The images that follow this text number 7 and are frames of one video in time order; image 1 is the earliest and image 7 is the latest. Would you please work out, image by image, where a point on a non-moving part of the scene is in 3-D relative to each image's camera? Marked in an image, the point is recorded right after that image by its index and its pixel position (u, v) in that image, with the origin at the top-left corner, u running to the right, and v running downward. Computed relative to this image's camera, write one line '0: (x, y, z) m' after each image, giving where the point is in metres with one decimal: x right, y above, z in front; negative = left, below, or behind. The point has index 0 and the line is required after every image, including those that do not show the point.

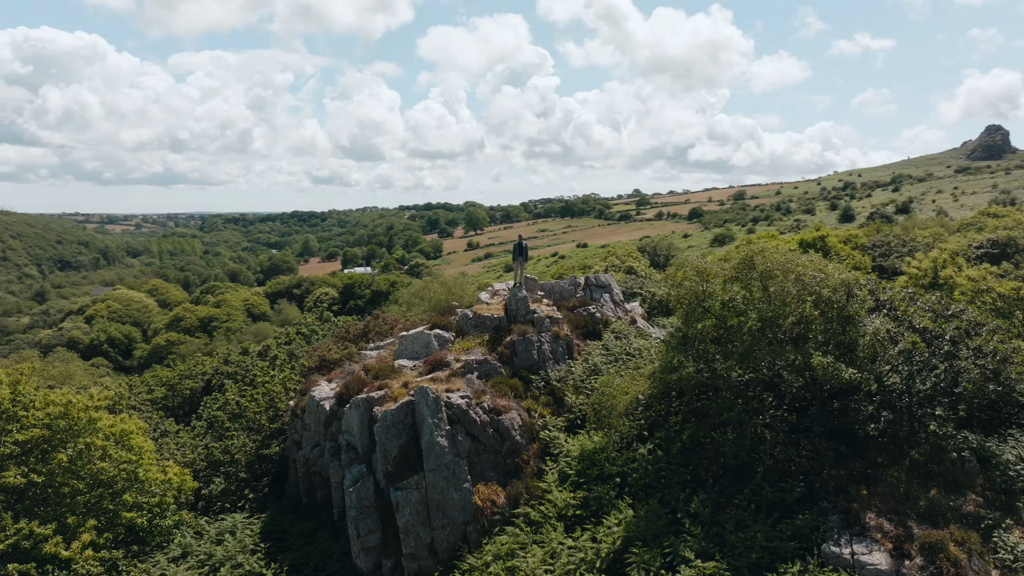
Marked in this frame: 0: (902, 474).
0: (+8.8, -4.2, +17.5) m
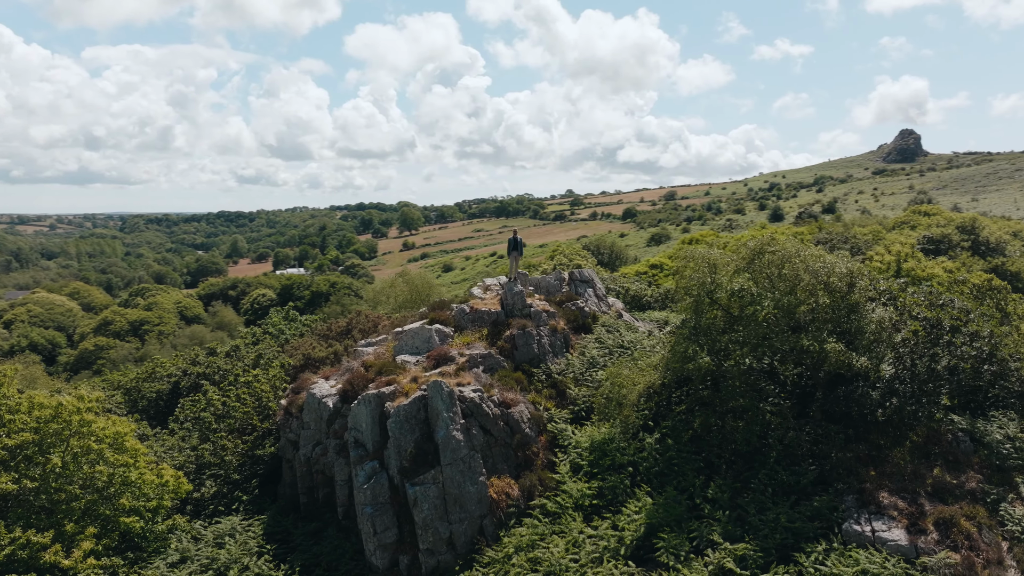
0: (+9.3, -3.9, +18.3) m
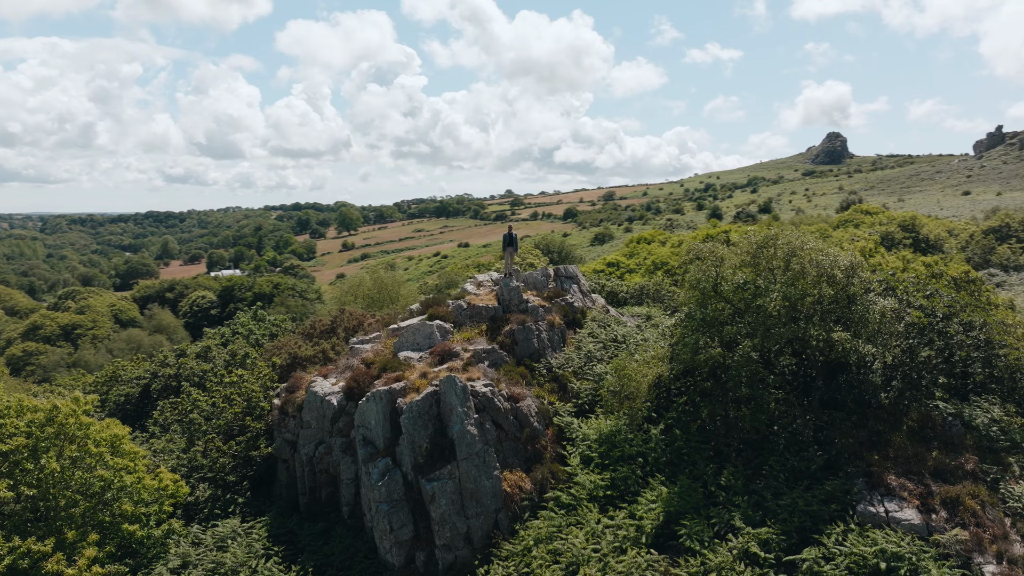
0: (+9.6, -3.7, +19.2) m
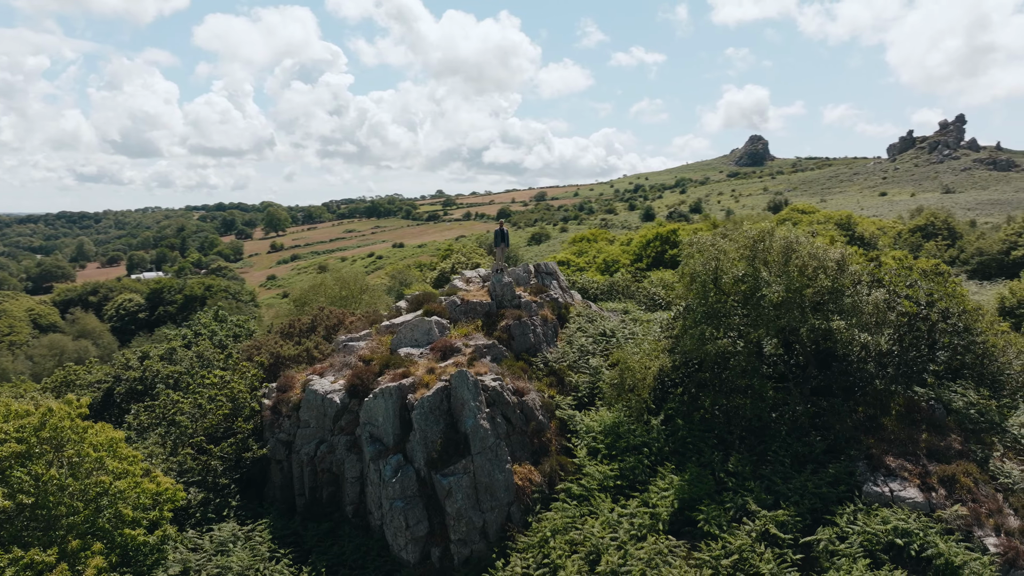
0: (+9.9, -3.5, +20.1) m
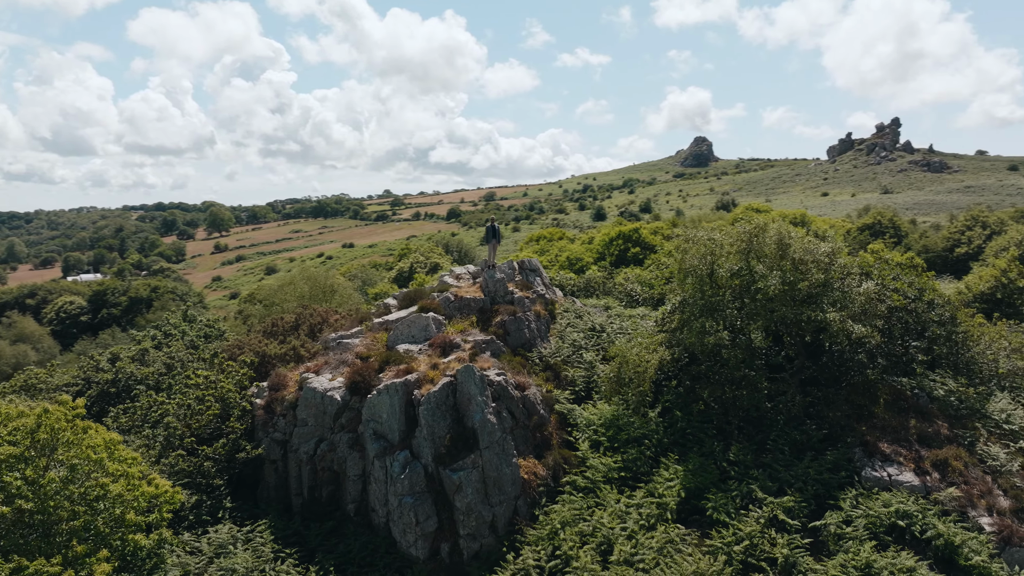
0: (+10.0, -3.3, +20.9) m
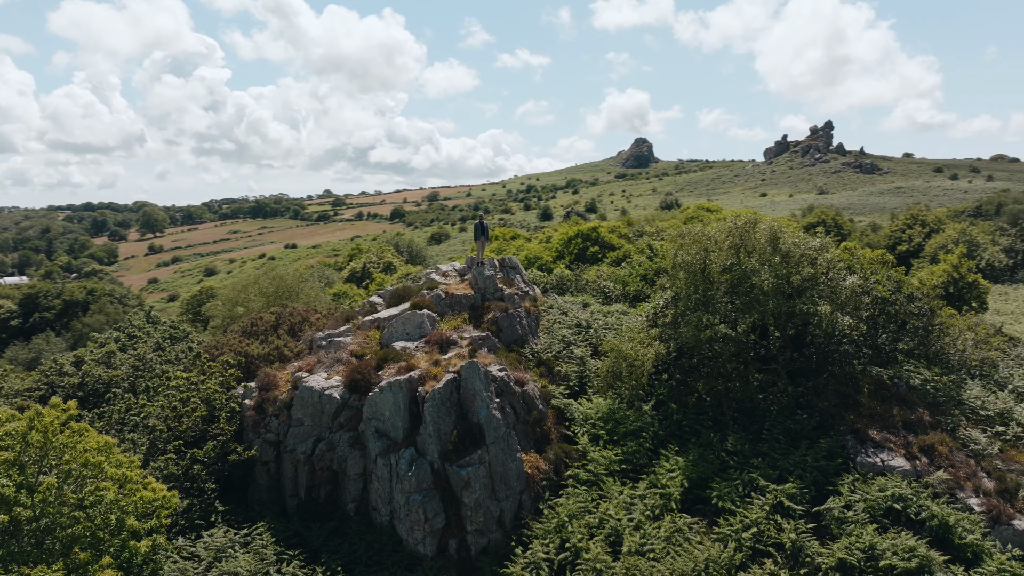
0: (+10.0, -3.1, +21.7) m
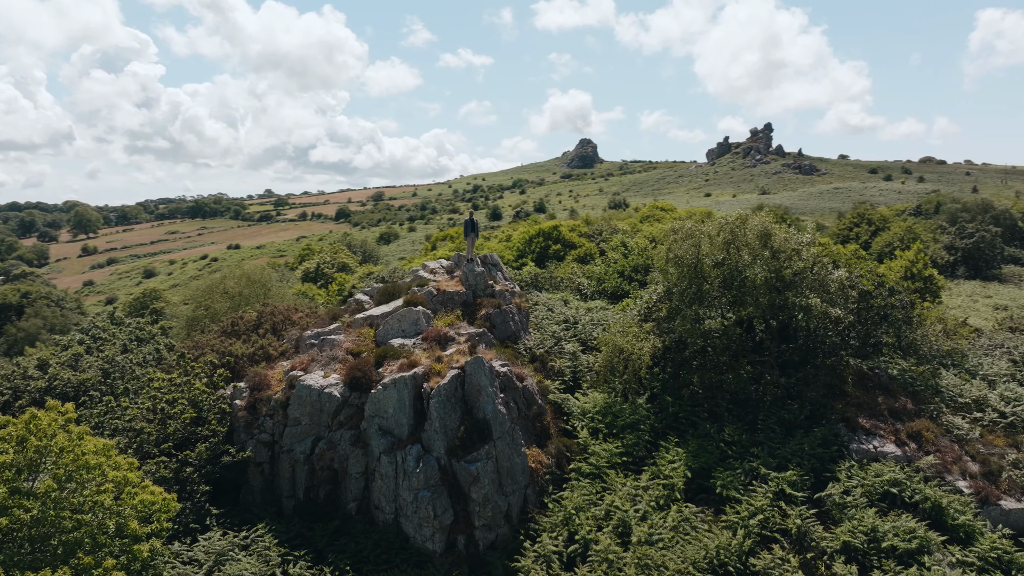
0: (+9.9, -2.9, +22.5) m
